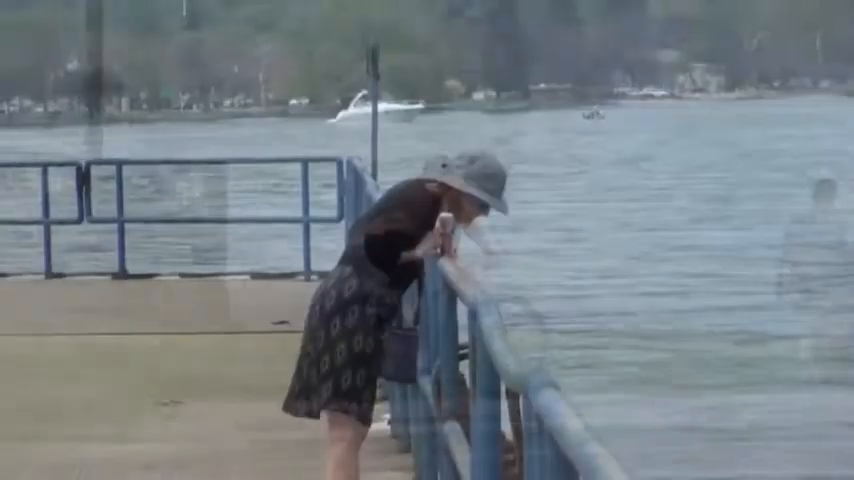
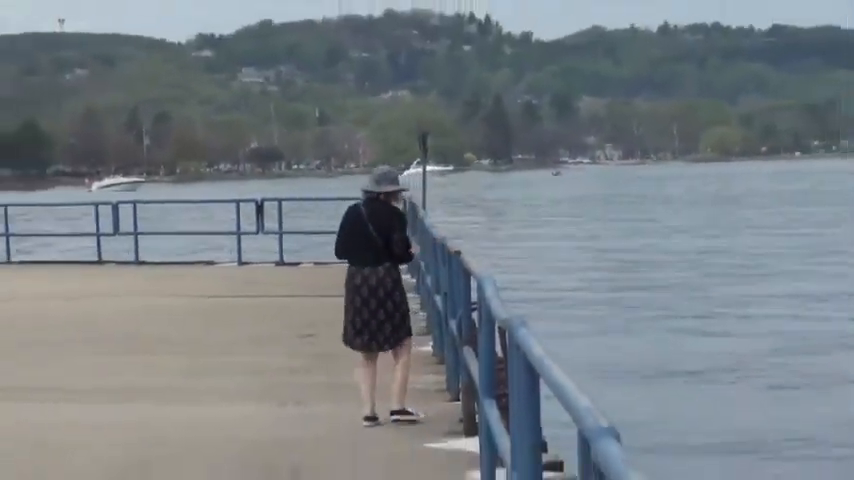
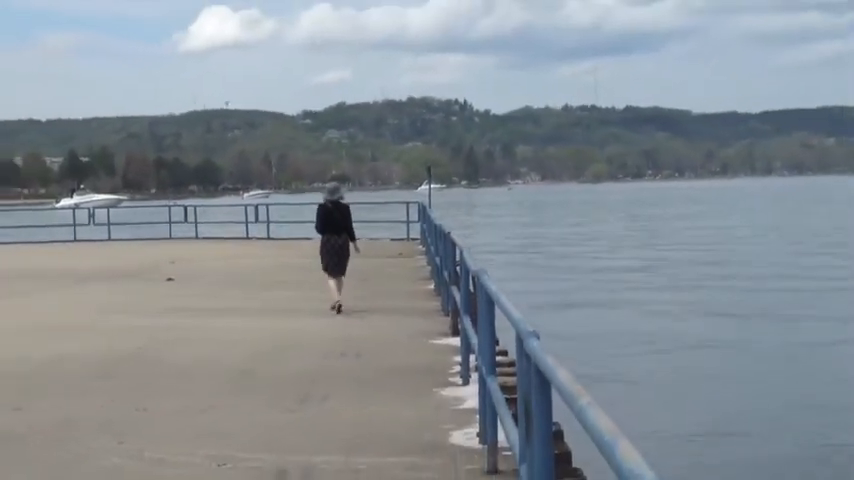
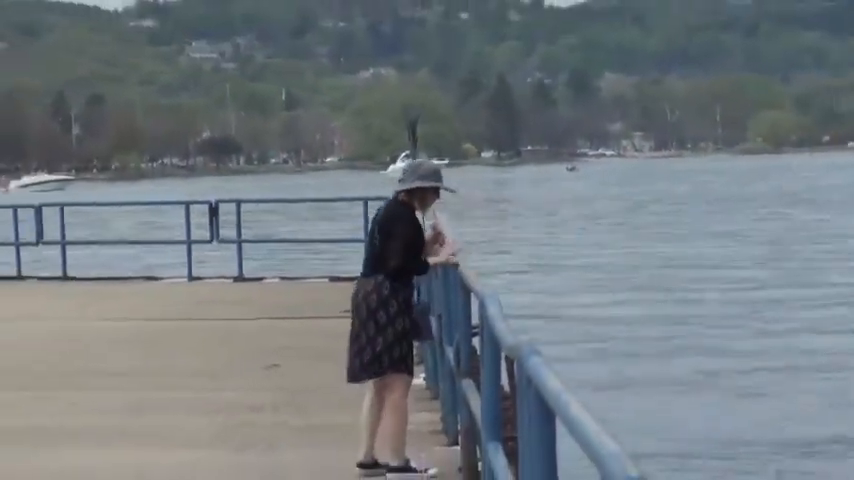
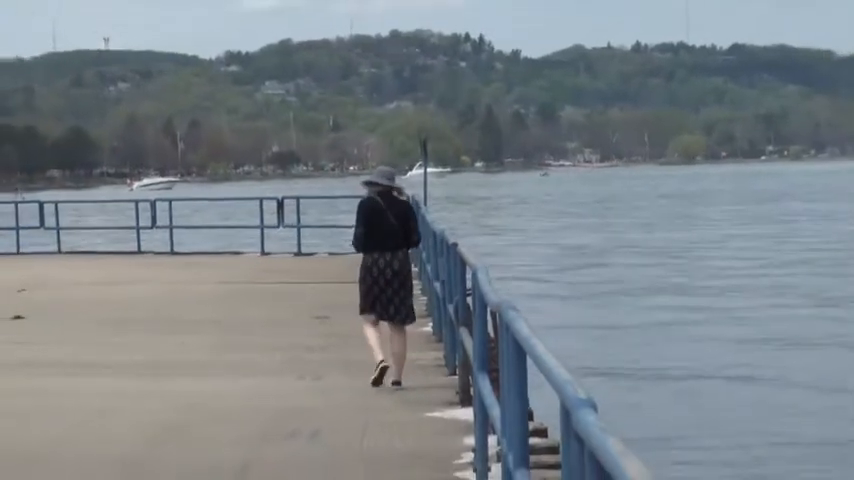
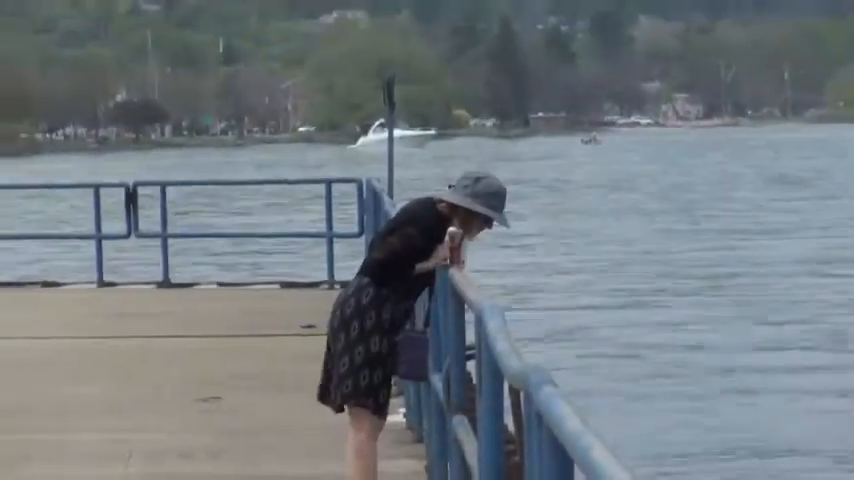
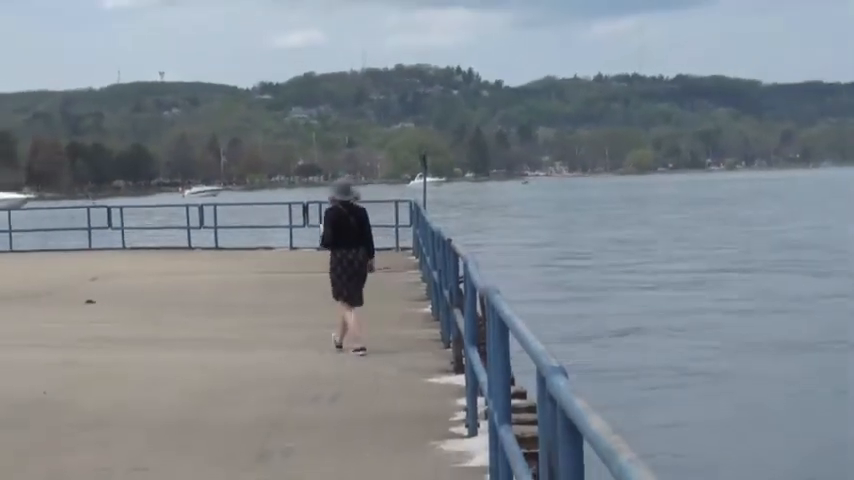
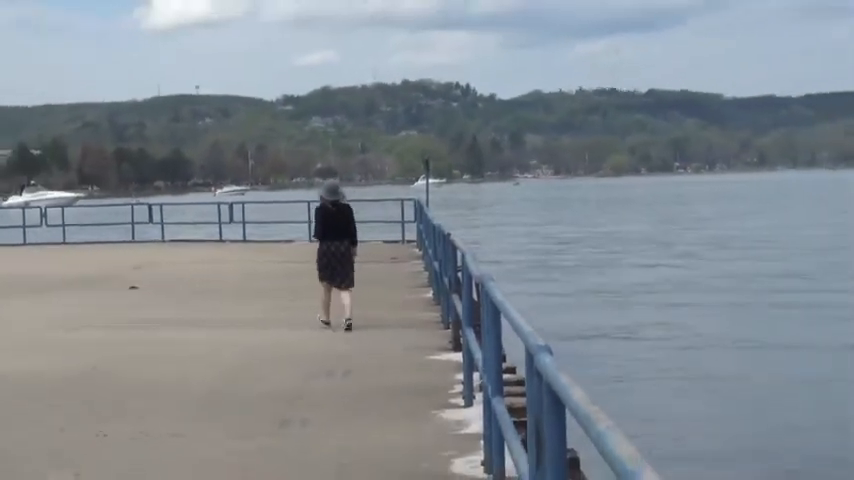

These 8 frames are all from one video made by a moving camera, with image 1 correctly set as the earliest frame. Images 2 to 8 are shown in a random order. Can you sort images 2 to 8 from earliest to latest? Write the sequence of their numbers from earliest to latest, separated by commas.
6, 4, 2, 5, 7, 8, 3
